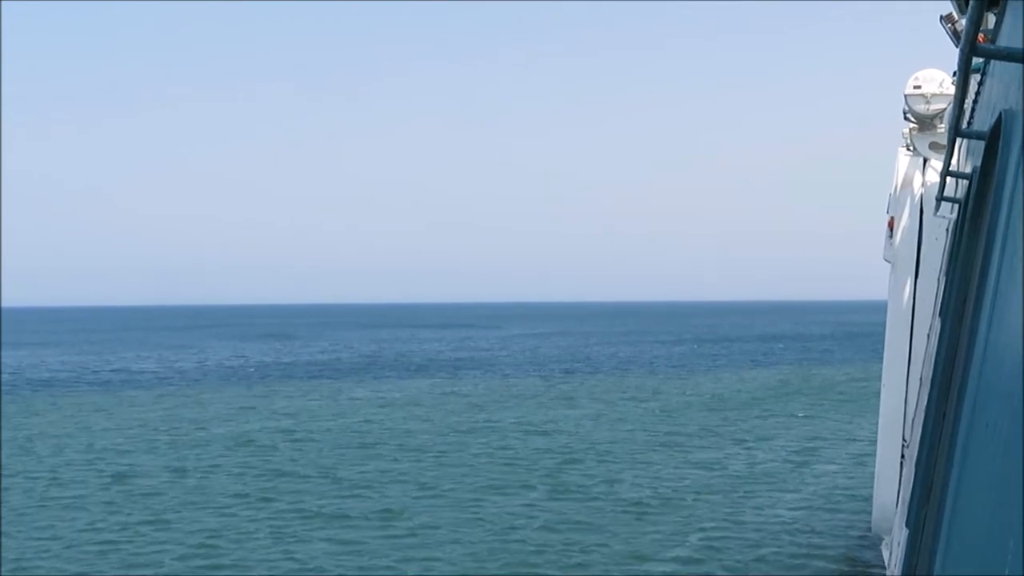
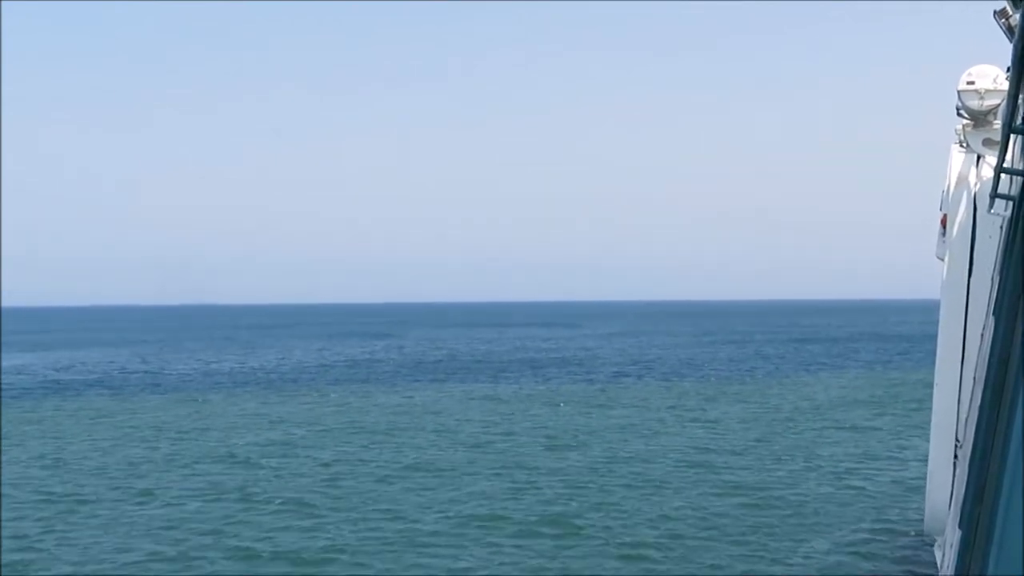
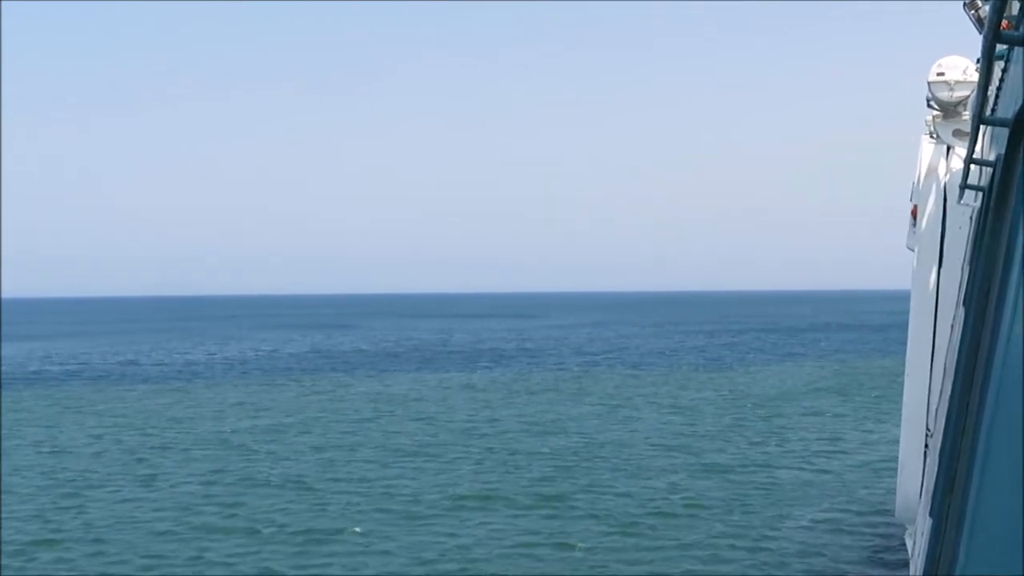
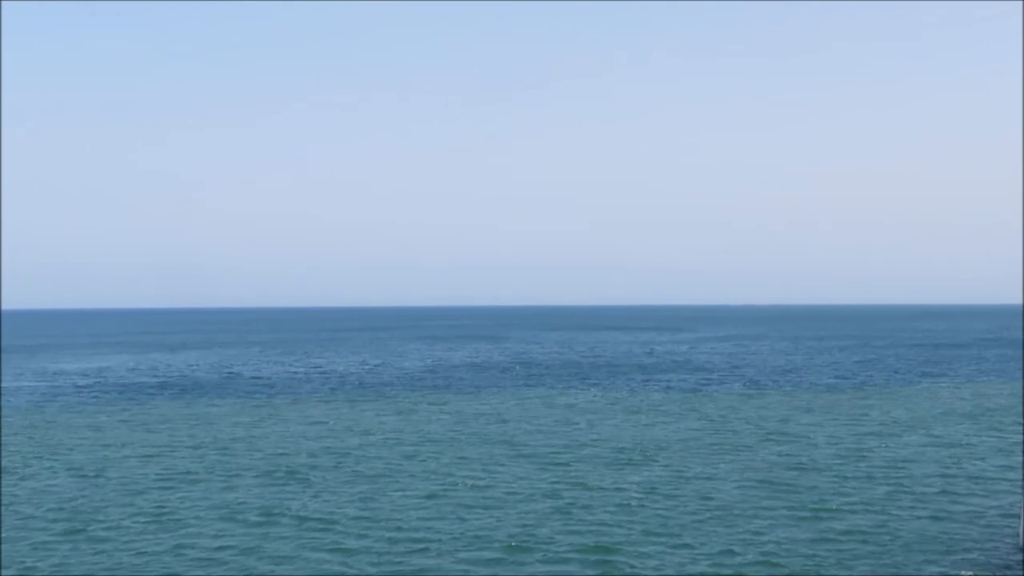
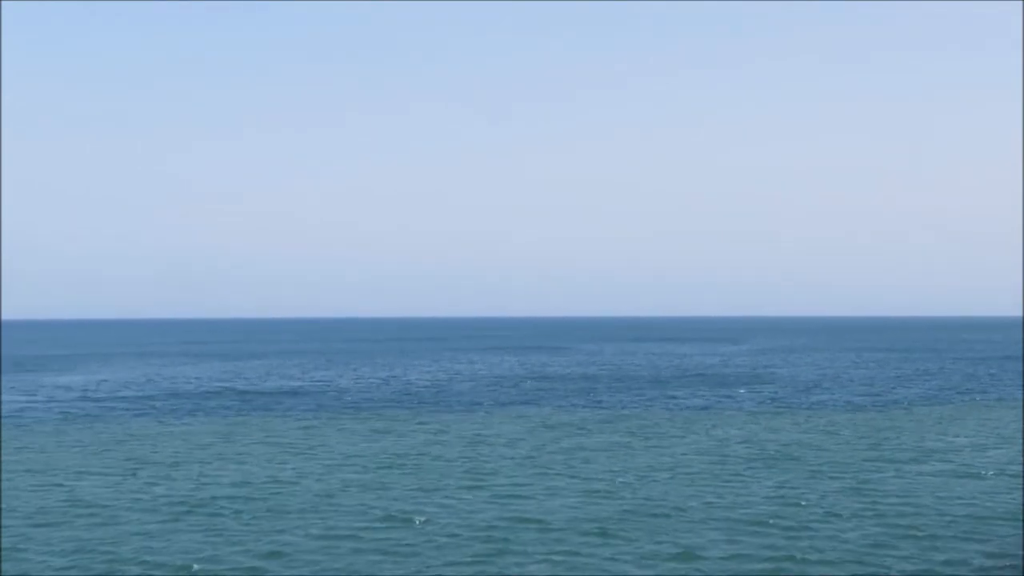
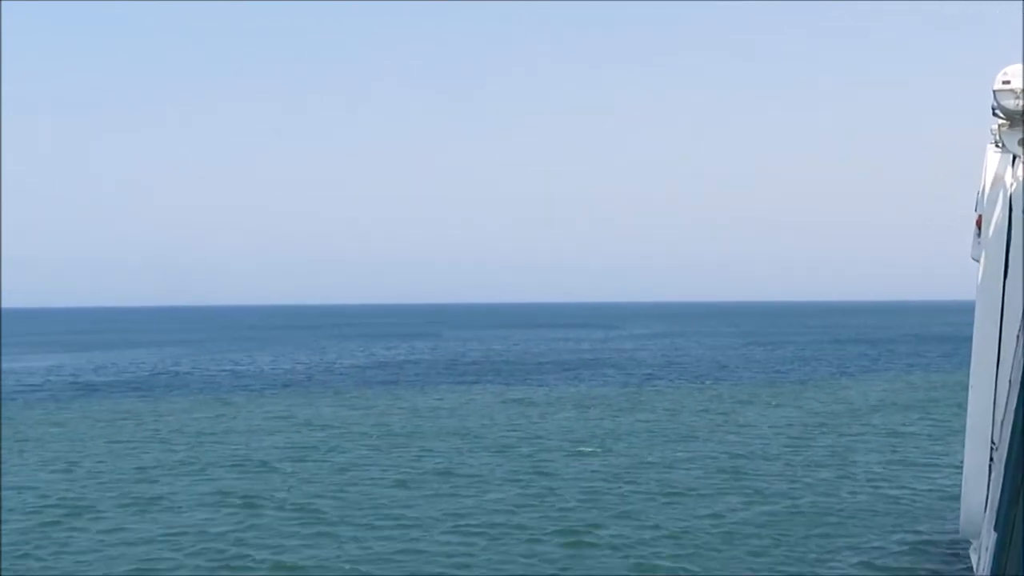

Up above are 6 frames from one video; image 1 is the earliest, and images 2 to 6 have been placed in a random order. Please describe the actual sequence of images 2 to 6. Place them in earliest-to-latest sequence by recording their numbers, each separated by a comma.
3, 2, 6, 4, 5
